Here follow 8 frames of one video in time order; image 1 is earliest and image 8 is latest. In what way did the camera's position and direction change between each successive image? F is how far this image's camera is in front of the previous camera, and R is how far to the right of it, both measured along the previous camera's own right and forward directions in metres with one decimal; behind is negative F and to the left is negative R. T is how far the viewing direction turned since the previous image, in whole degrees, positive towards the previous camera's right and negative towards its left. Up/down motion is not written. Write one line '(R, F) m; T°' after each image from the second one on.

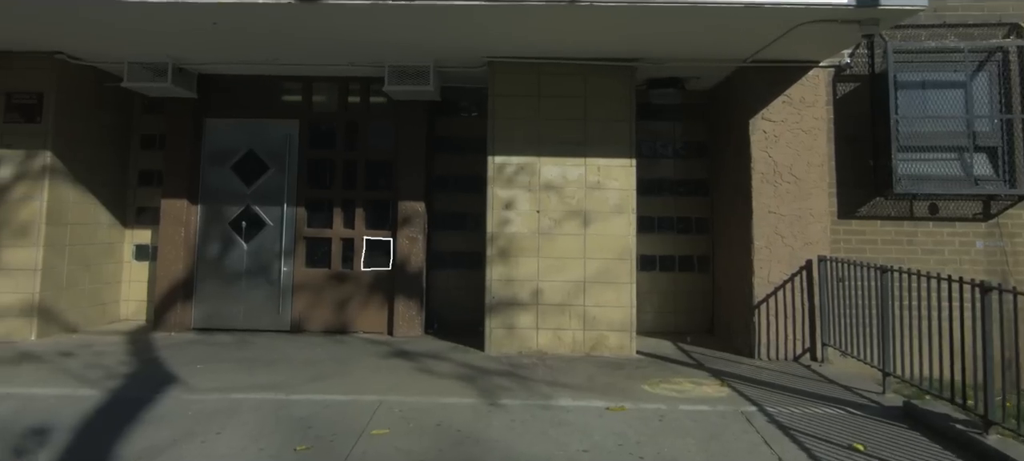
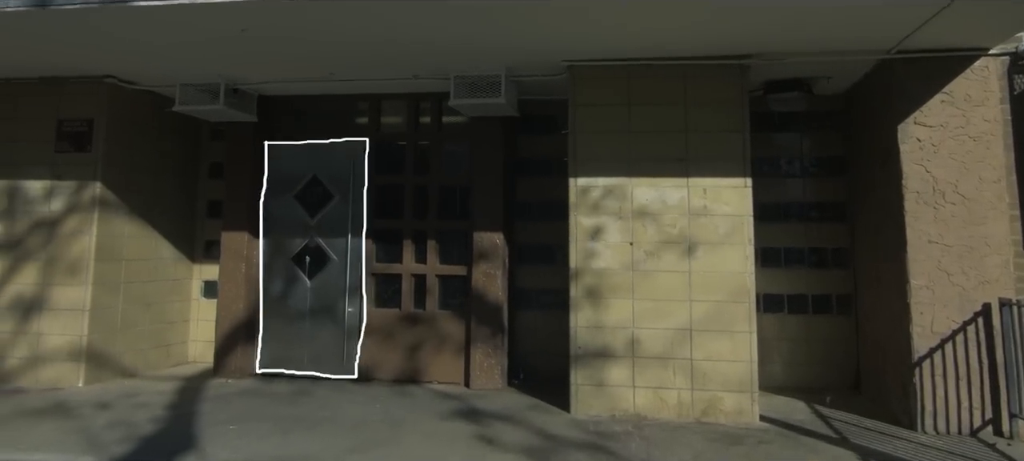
(+0.2, +1.0) m; -9°
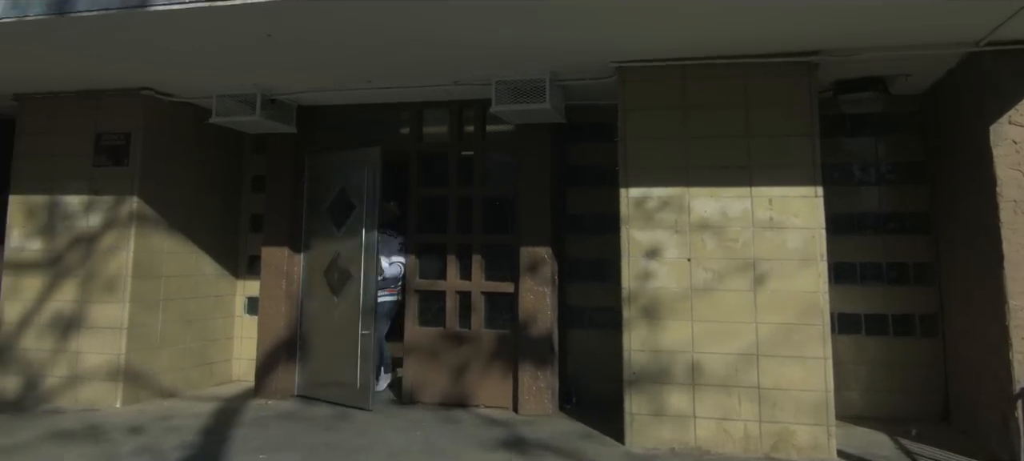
(+0.1, +0.4) m; -4°
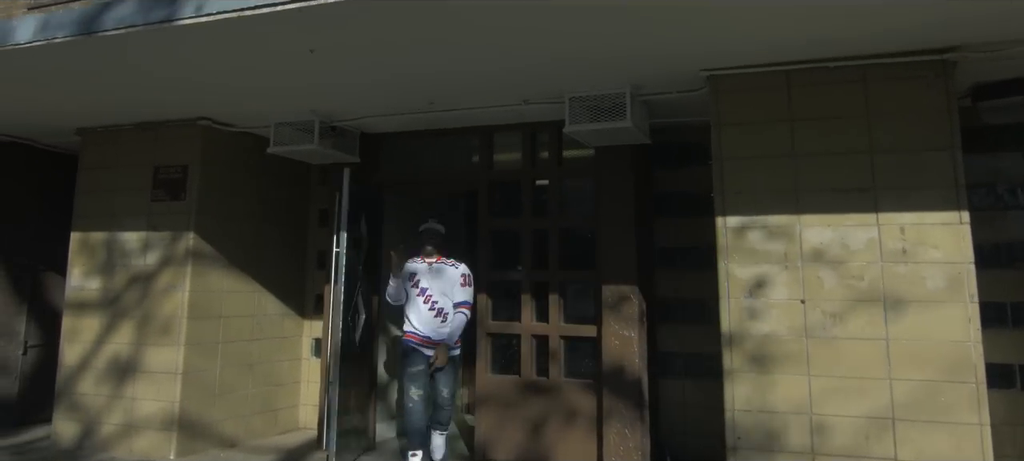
(+0.1, +0.6) m; -7°
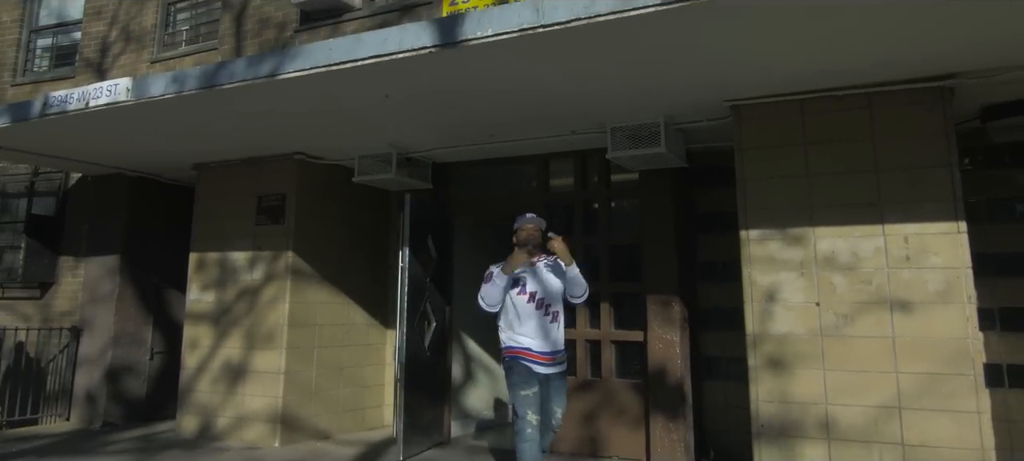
(+0.2, -0.7) m; -6°
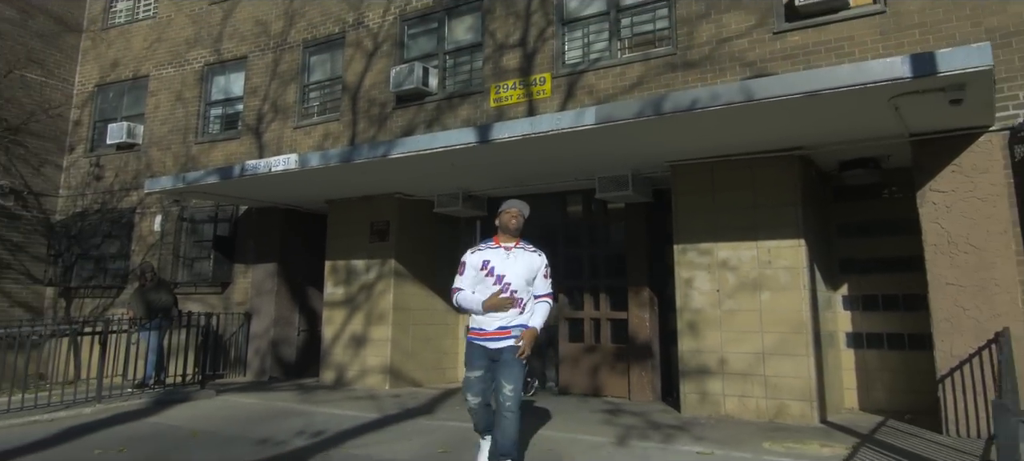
(+0.6, -2.9) m; -6°
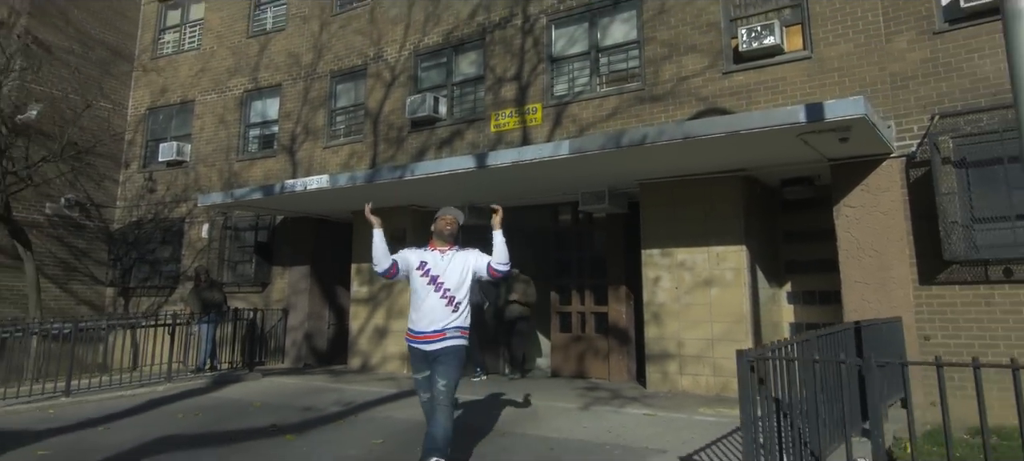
(+0.3, -1.5) m; -2°
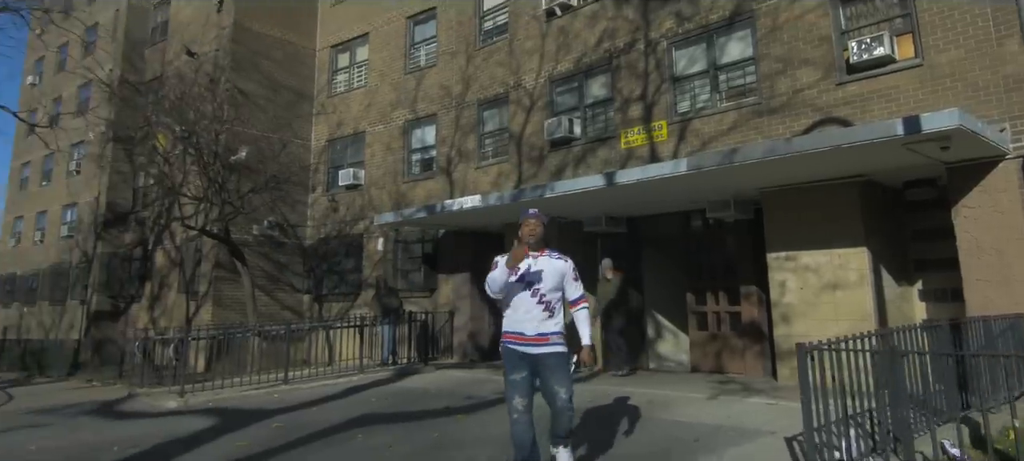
(+0.3, -1.2) m; -12°
